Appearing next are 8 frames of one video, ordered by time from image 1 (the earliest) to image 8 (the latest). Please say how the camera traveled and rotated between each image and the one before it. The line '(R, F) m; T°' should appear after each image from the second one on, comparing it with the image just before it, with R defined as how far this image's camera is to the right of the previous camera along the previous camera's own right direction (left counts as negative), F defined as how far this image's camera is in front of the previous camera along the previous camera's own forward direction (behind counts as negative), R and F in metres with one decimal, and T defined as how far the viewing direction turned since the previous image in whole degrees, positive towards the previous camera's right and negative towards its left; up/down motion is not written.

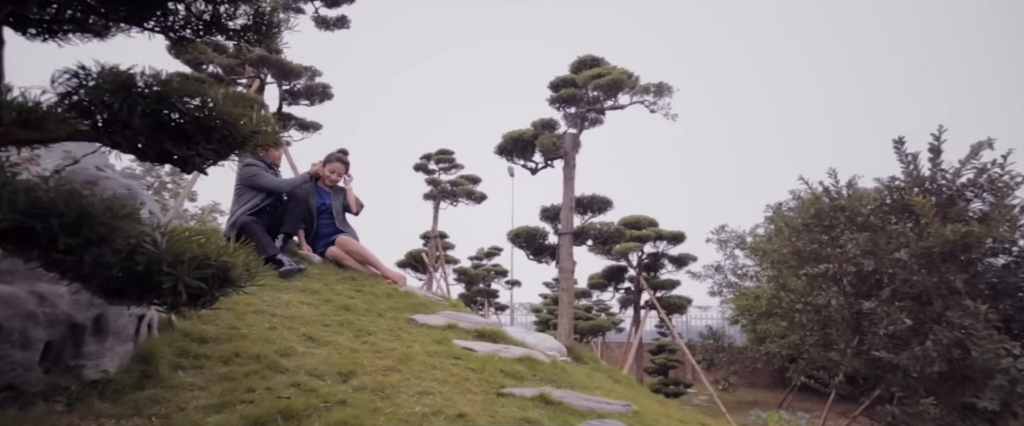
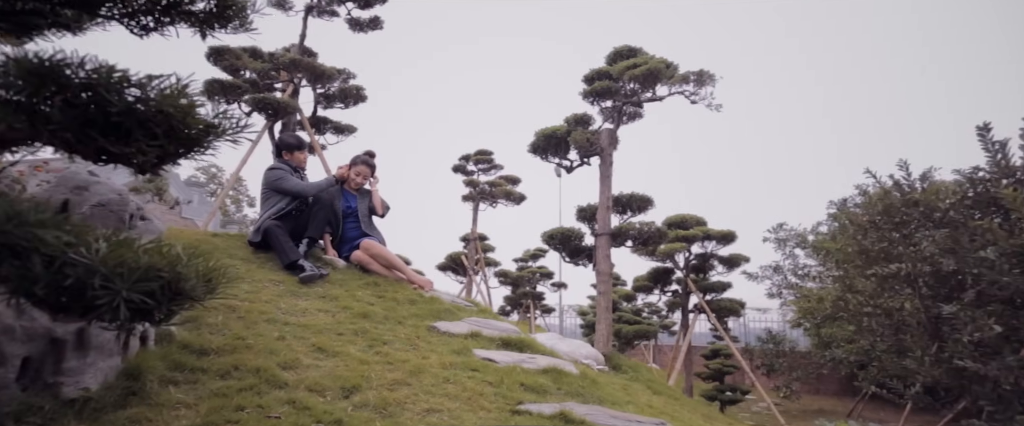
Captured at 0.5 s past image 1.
(+0.3, +0.3) m; -5°
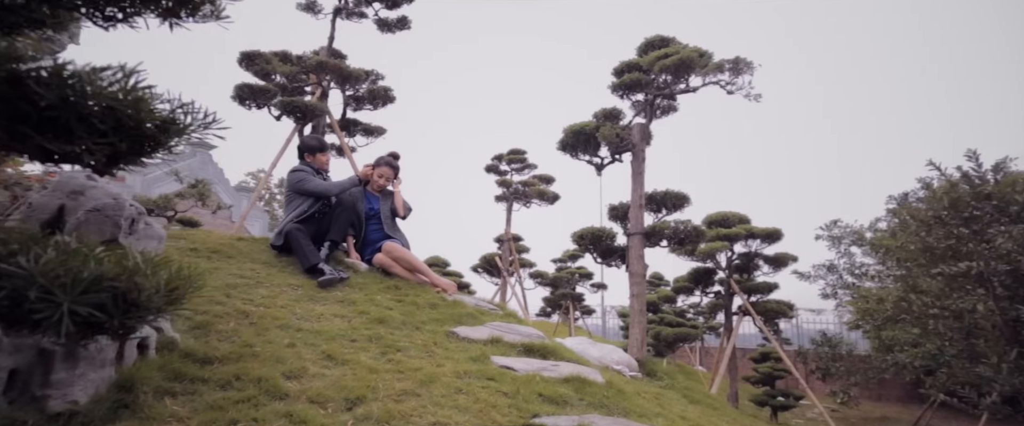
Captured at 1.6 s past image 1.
(+0.2, +0.2) m; -5°
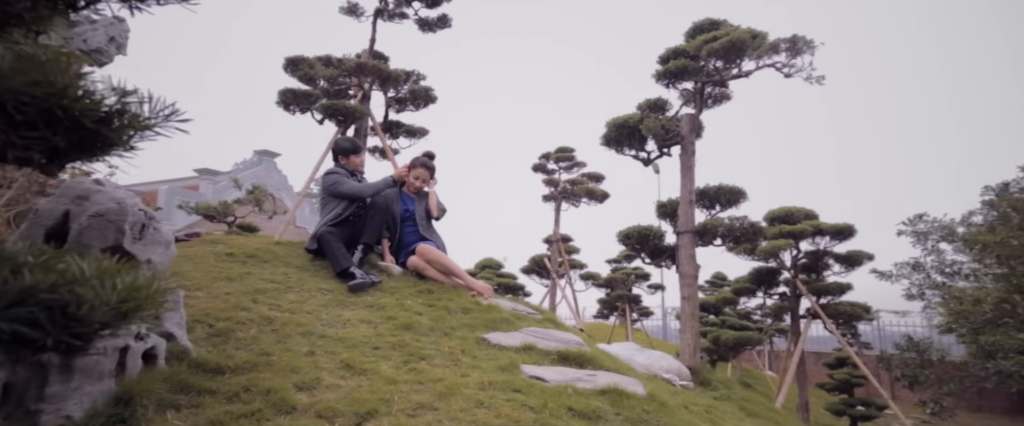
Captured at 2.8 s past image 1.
(+0.3, +0.3) m; -6°
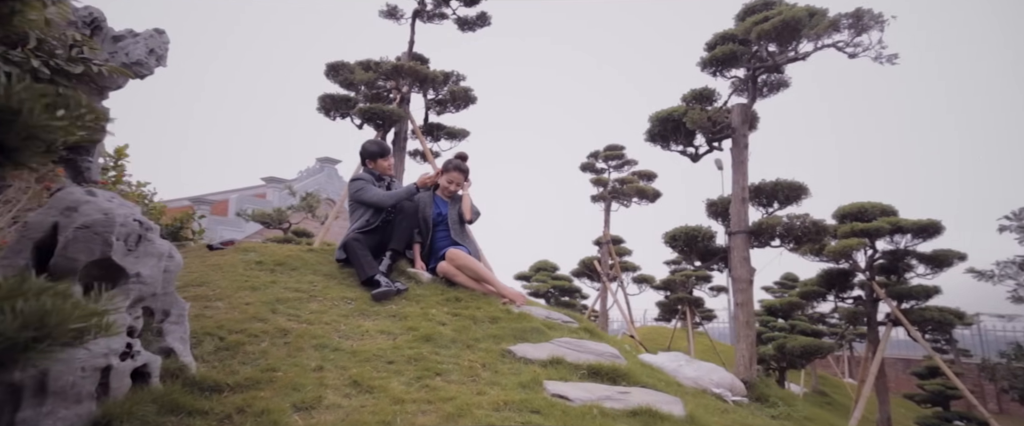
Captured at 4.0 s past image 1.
(+0.3, +0.3) m; -7°
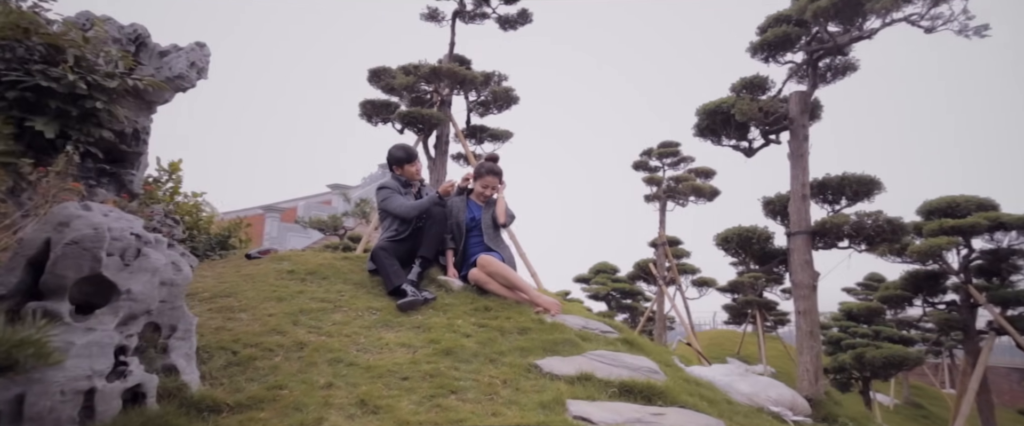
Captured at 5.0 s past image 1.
(+0.3, +0.3) m; -7°
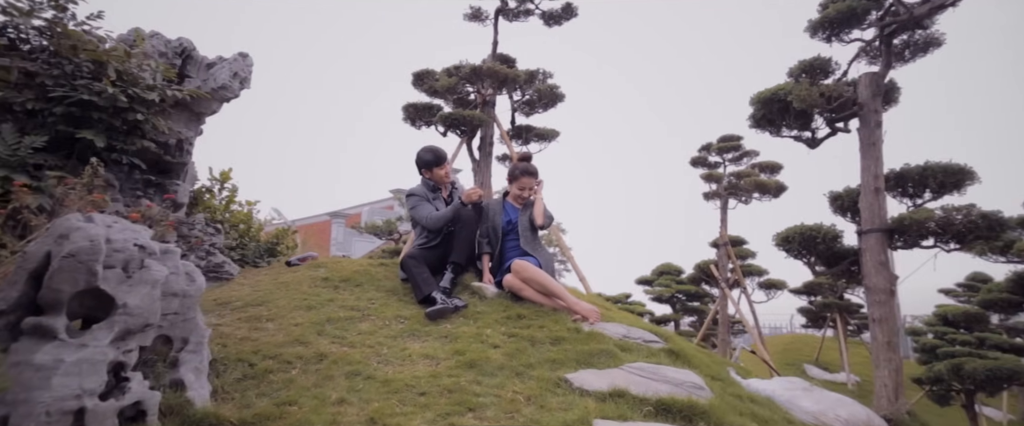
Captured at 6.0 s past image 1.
(+0.3, +0.3) m; -7°
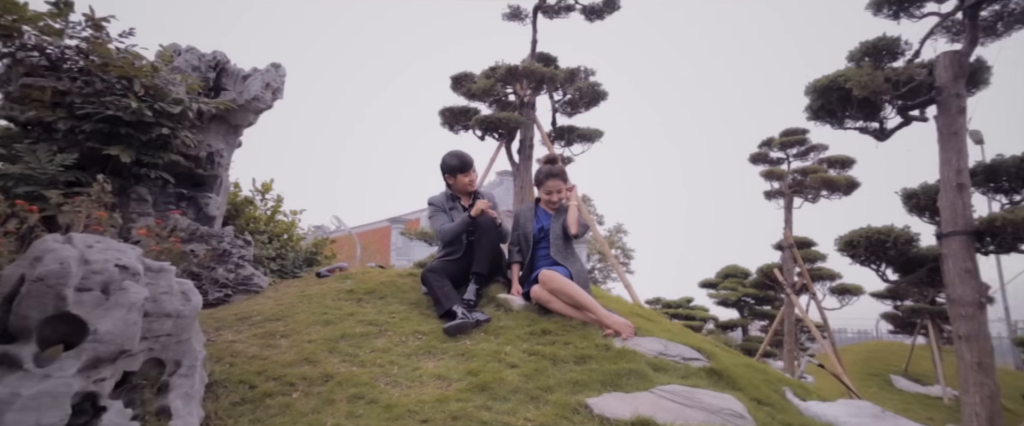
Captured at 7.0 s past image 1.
(+0.4, +0.3) m; -7°
